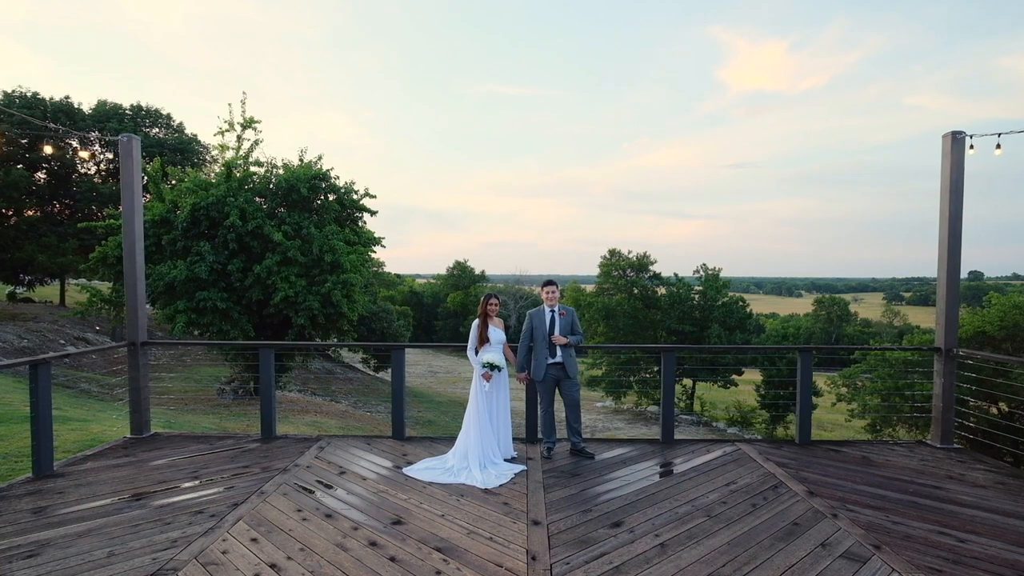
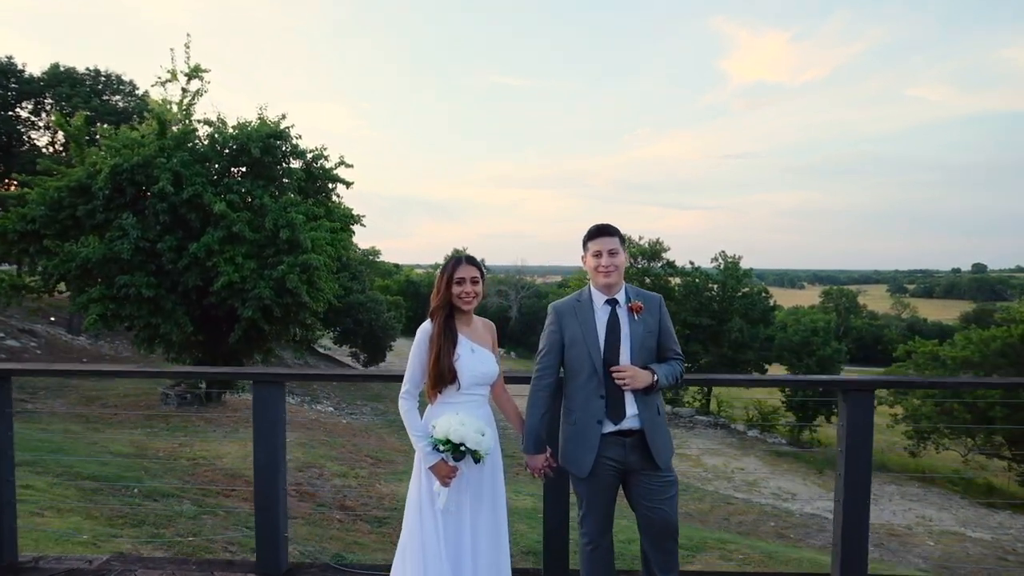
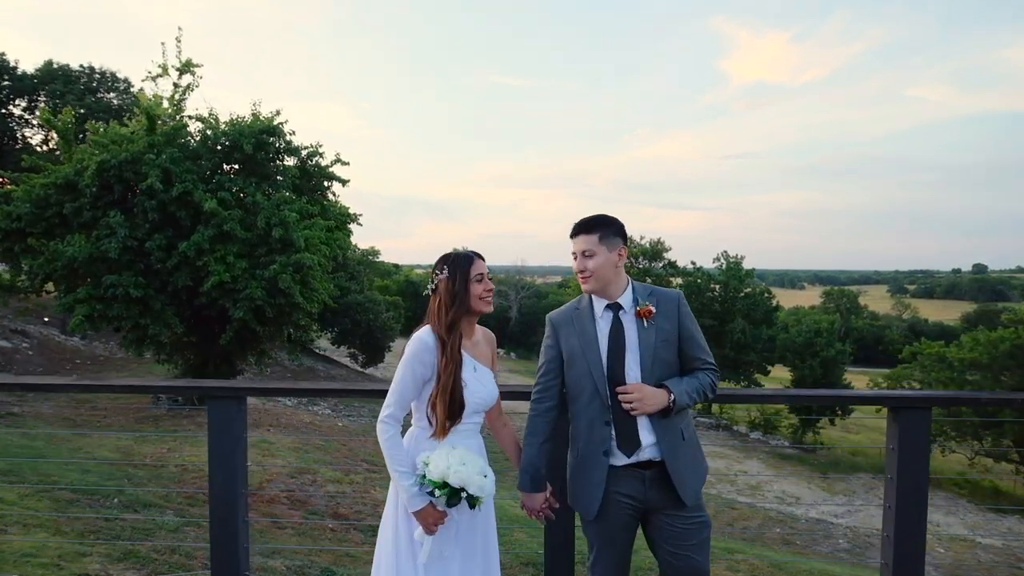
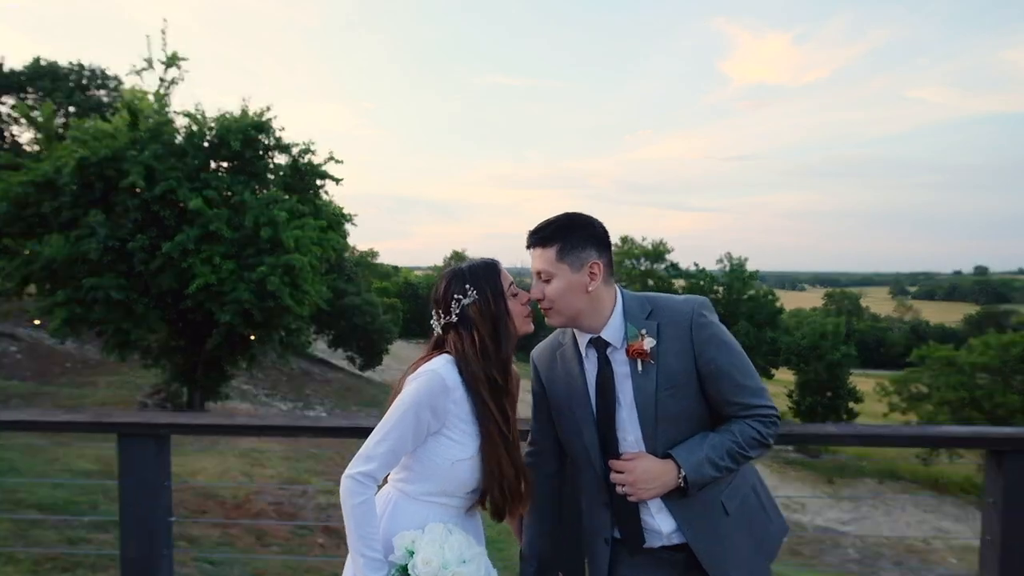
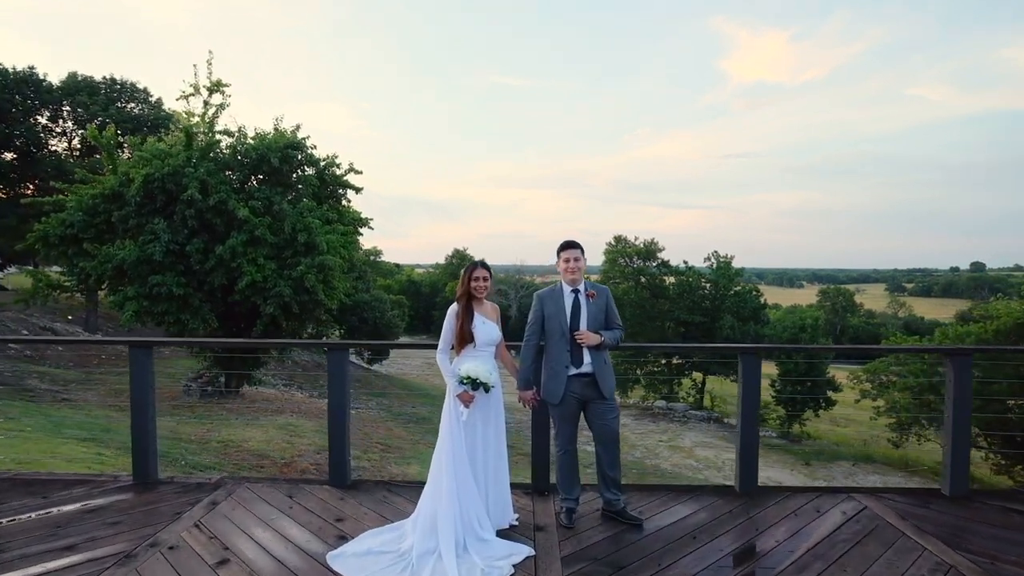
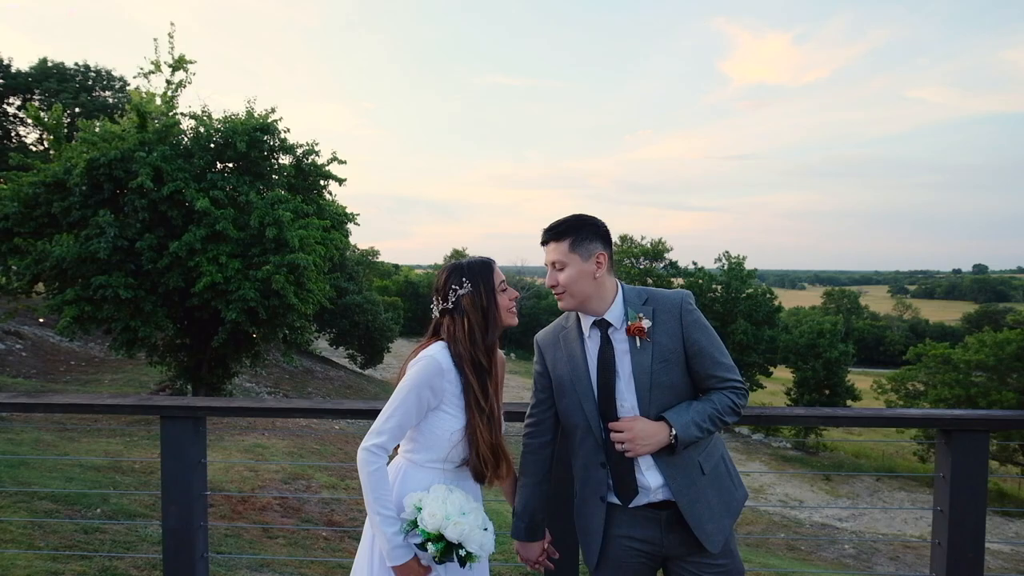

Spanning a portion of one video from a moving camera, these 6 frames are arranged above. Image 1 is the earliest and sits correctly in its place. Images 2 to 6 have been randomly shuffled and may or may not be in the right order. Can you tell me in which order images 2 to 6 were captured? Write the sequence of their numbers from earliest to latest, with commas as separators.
5, 2, 3, 6, 4
